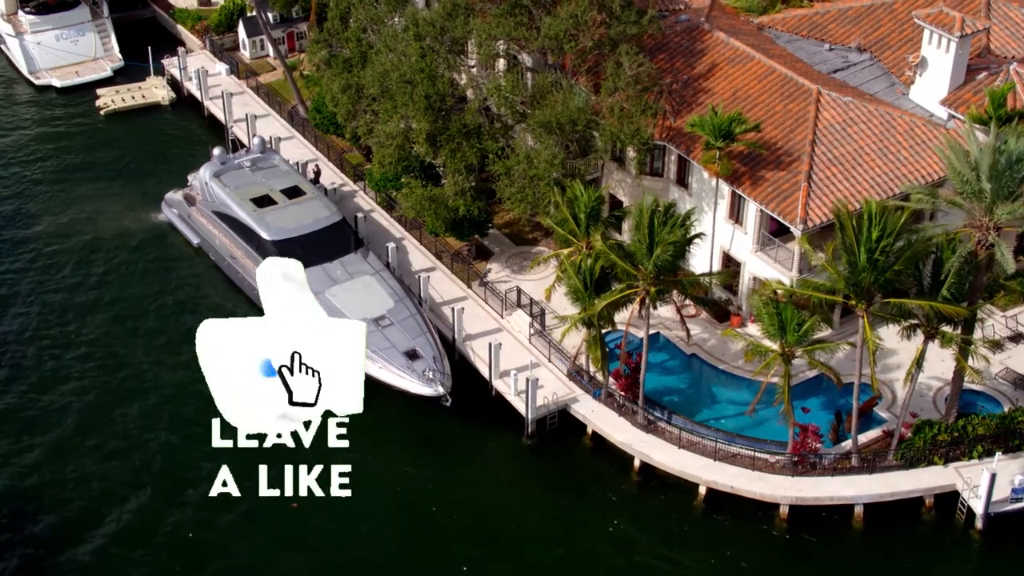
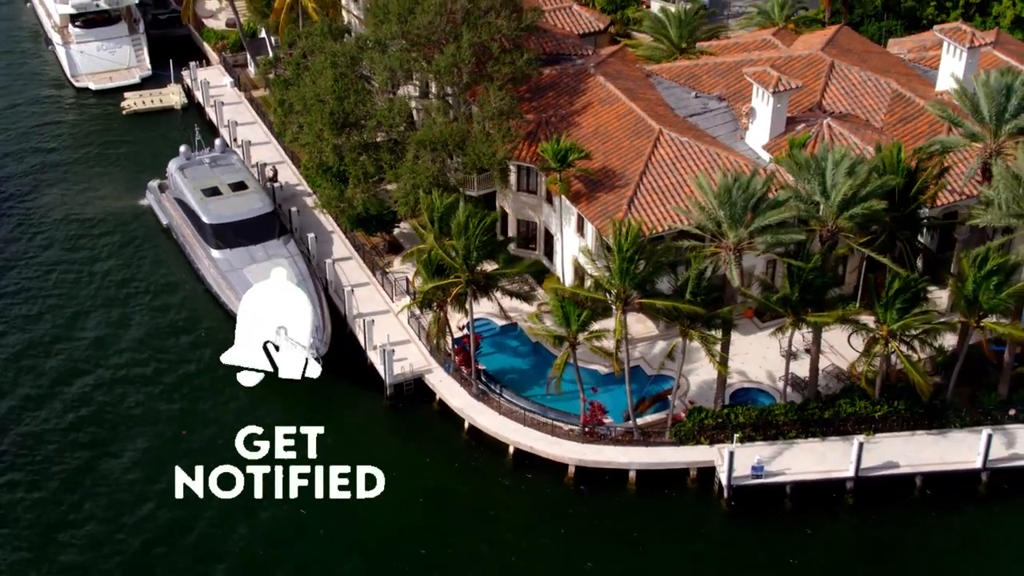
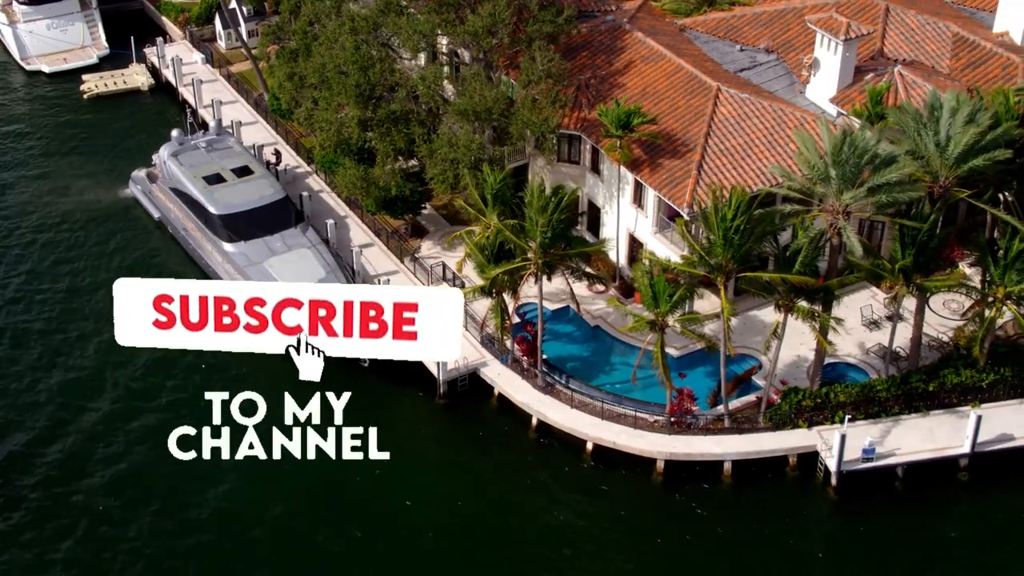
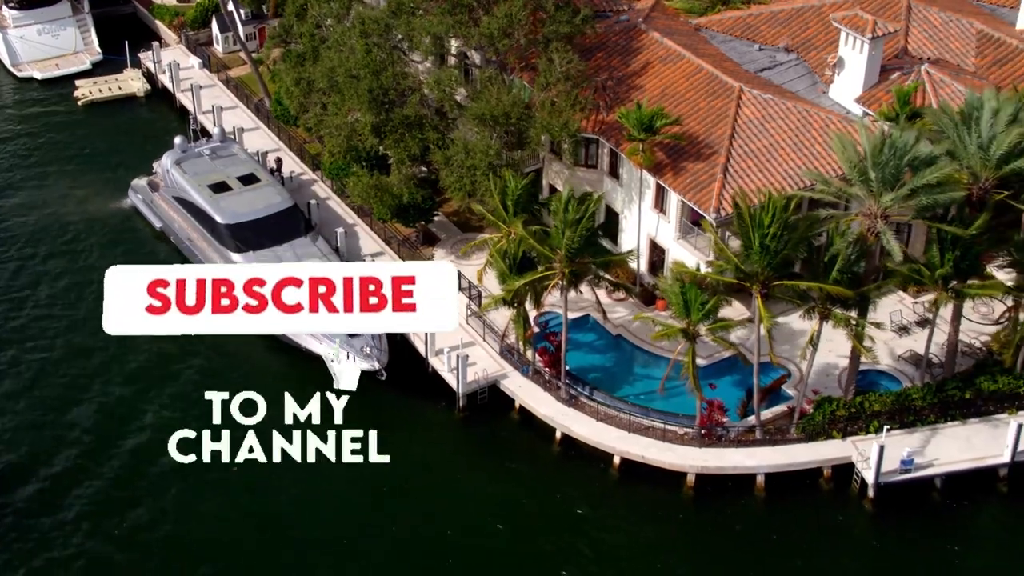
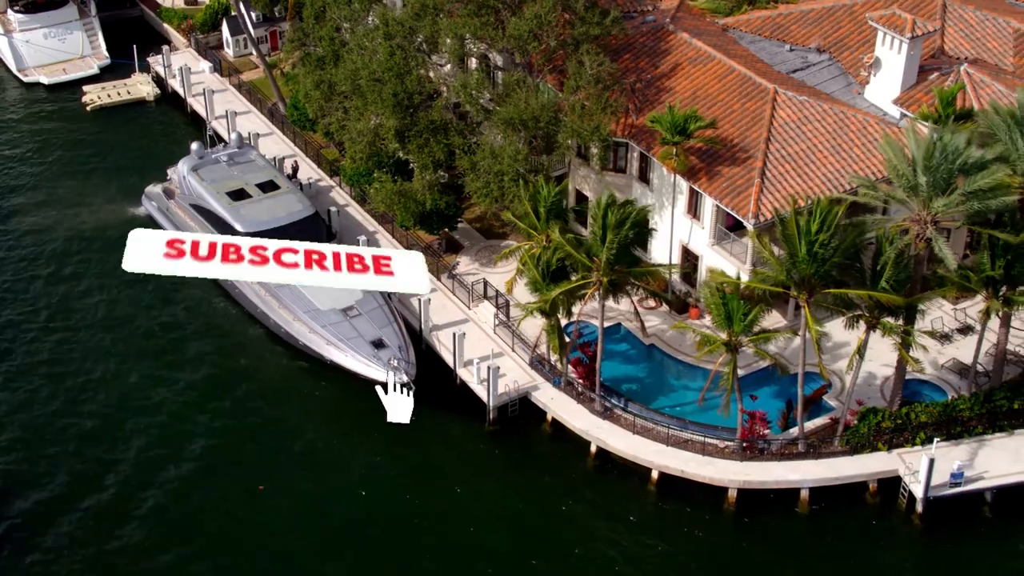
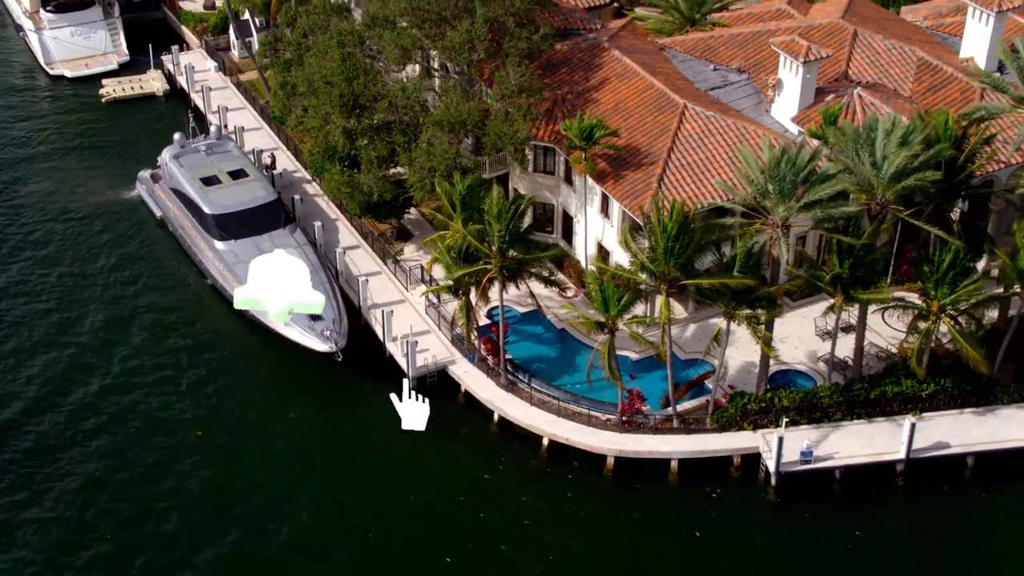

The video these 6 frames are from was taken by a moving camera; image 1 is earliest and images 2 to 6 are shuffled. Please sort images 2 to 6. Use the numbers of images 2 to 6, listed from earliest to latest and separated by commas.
5, 4, 3, 6, 2
